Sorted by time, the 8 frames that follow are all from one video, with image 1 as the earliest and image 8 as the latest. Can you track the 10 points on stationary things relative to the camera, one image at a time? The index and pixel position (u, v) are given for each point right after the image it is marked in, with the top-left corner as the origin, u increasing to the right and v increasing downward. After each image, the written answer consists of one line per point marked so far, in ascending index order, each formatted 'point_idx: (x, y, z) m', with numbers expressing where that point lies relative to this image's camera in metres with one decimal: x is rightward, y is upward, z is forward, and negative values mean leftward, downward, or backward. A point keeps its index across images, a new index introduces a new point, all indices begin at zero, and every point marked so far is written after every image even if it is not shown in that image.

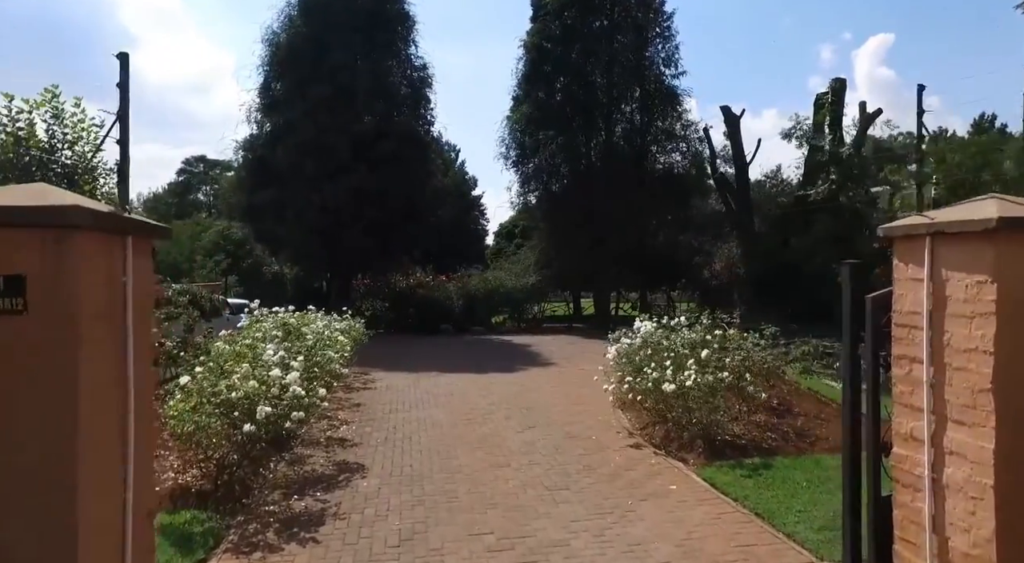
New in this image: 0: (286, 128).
0: (-6.5, +4.5, +19.0) m
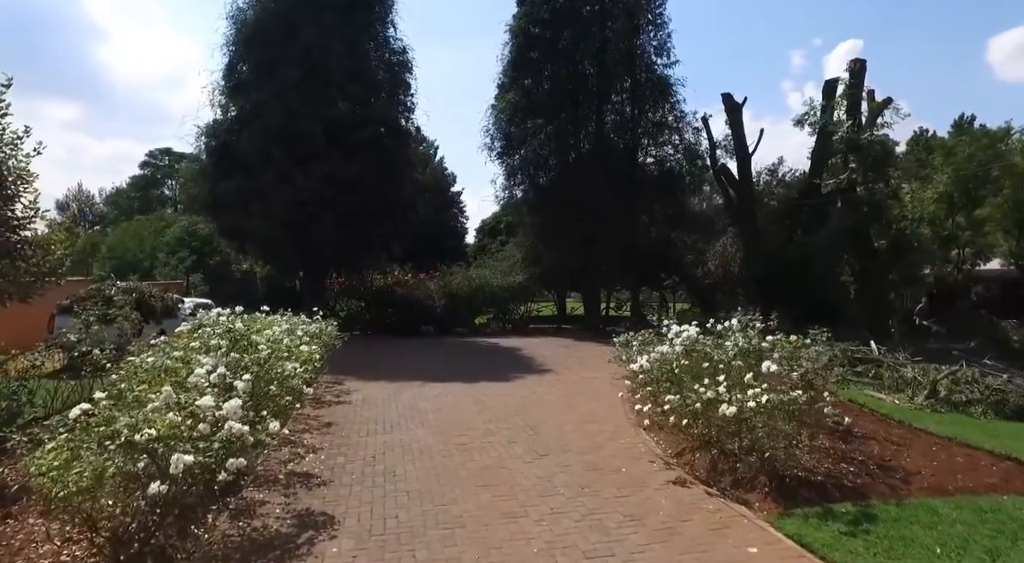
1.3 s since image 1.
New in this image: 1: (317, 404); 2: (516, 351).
0: (-6.9, +4.5, +17.5) m
1: (-2.5, -1.5, +8.2) m
2: (+0.1, -1.6, +14.8) m
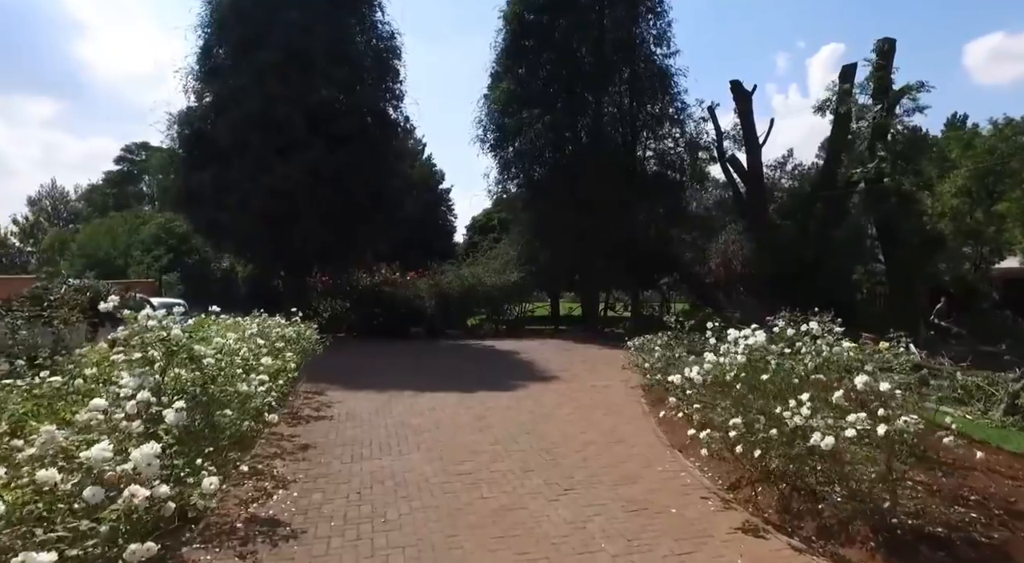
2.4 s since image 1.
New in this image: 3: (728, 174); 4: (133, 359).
0: (-7.0, +4.6, +16.2) m
1: (-2.4, -1.5, +7.1) m
2: (+0.1, -1.5, +13.7) m
3: (+5.7, +2.9, +17.4) m
4: (-2.0, -0.4, +3.5) m
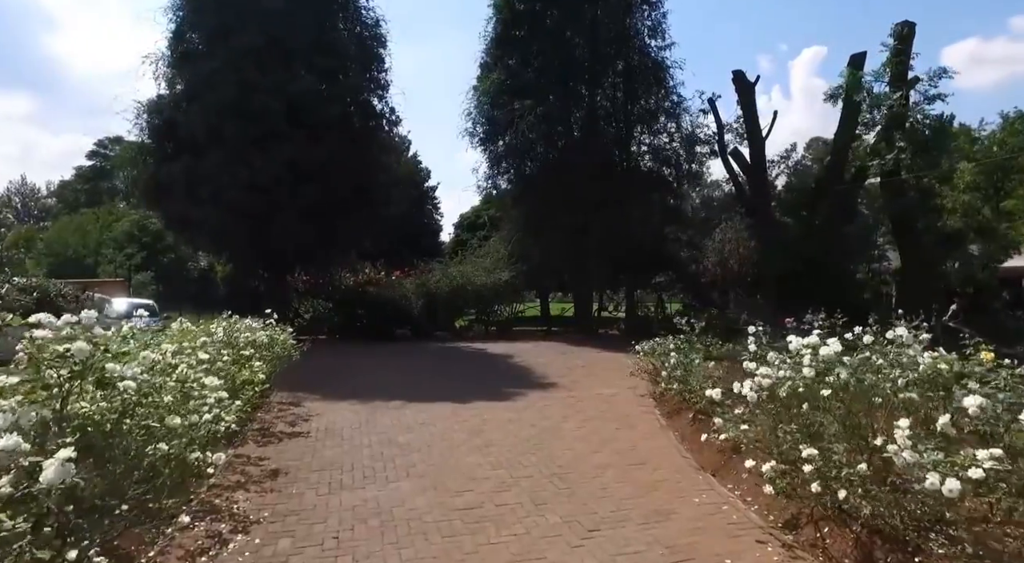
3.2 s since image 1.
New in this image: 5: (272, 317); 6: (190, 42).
0: (-7.1, +4.6, +15.2) m
1: (-2.4, -1.5, +6.1) m
2: (-0.1, -1.5, +12.8) m
3: (+5.5, +2.9, +16.7) m
4: (-1.9, -0.4, +2.6) m
5: (-3.4, -0.5, +9.4) m
6: (-7.8, +5.8, +15.9) m
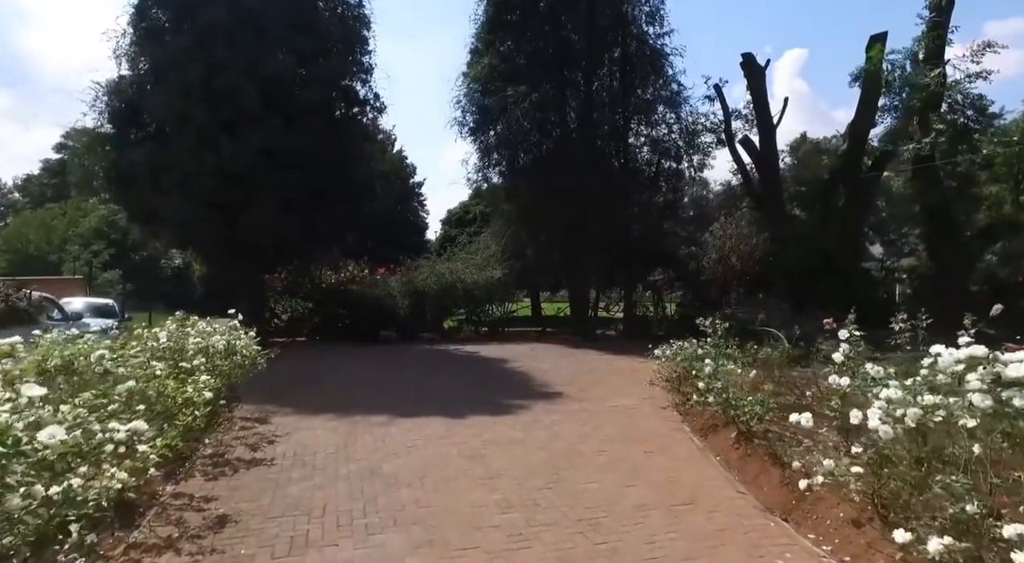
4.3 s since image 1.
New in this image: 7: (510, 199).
0: (-7.3, +4.6, +13.9) m
1: (-2.3, -1.4, +4.9) m
2: (-0.1, -1.5, +11.7) m
3: (+5.4, +2.9, +15.7) m
4: (-1.8, -0.3, +1.4) m
5: (-3.4, -0.5, +8.2) m
6: (-8.0, +5.9, +14.6) m
7: (-0.1, +2.5, +19.7) m
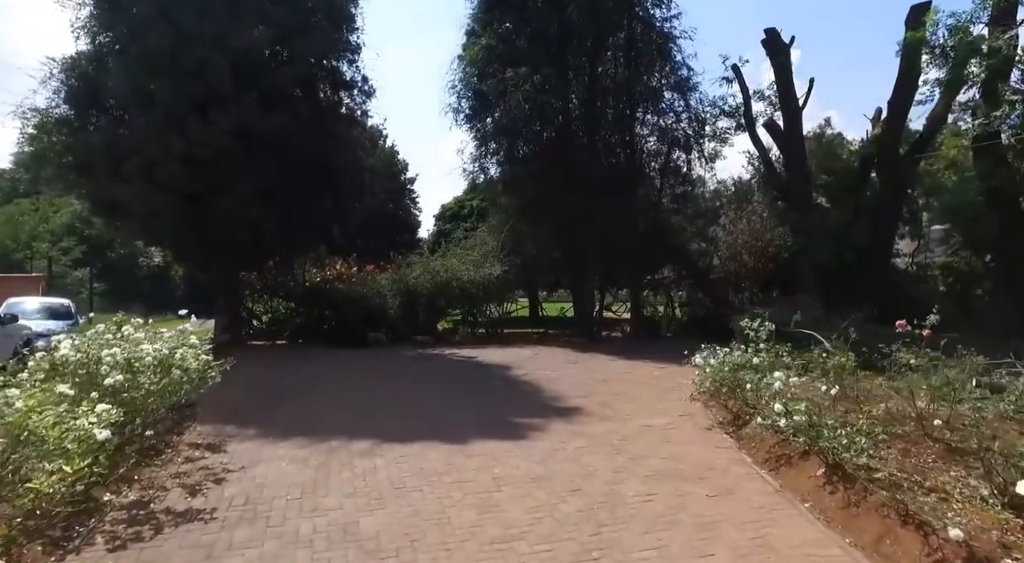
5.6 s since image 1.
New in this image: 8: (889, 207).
0: (-7.2, +4.7, +12.5) m
1: (-2.1, -1.4, +3.6) m
2: (-0.1, -1.4, +10.3) m
3: (+5.4, +3.0, +14.4) m
4: (-1.6, -0.3, 0.0) m
5: (-3.3, -0.4, +6.8) m
6: (-7.9, +5.9, +13.1) m
7: (-0.1, +2.5, +18.4) m
8: (+7.4, +1.5, +12.9) m
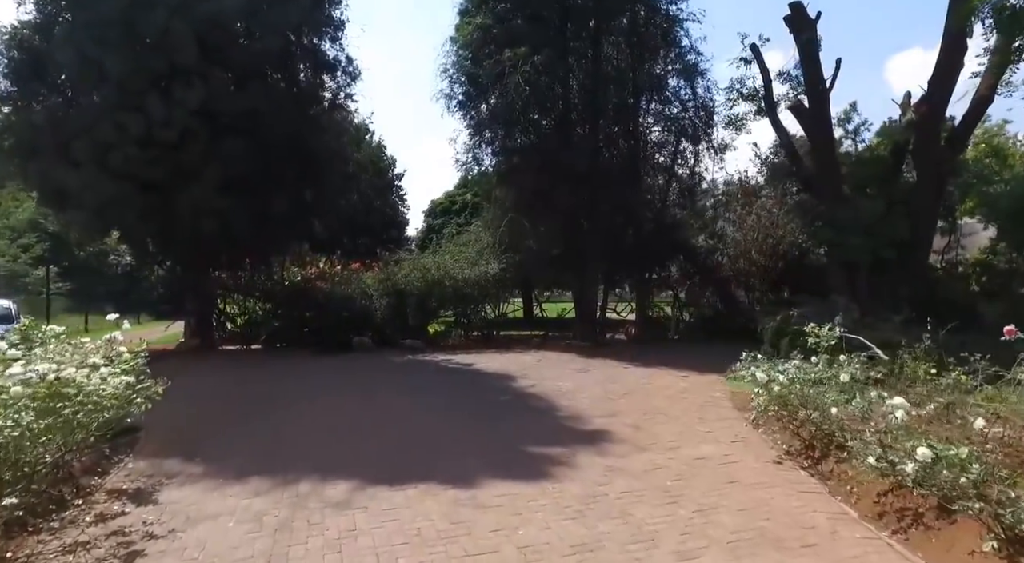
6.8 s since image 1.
0: (-7.2, +4.7, +11.0) m
1: (-1.9, -1.3, +2.2) m
2: (0.0, -1.4, +9.0) m
3: (+5.4, +3.0, +13.2) m
4: (-1.3, -0.2, -1.3) m
5: (-3.2, -0.4, +5.5) m
6: (-7.9, +5.9, +11.7) m
7: (-0.2, +2.6, +17.1) m
8: (+7.4, +1.5, +11.8) m
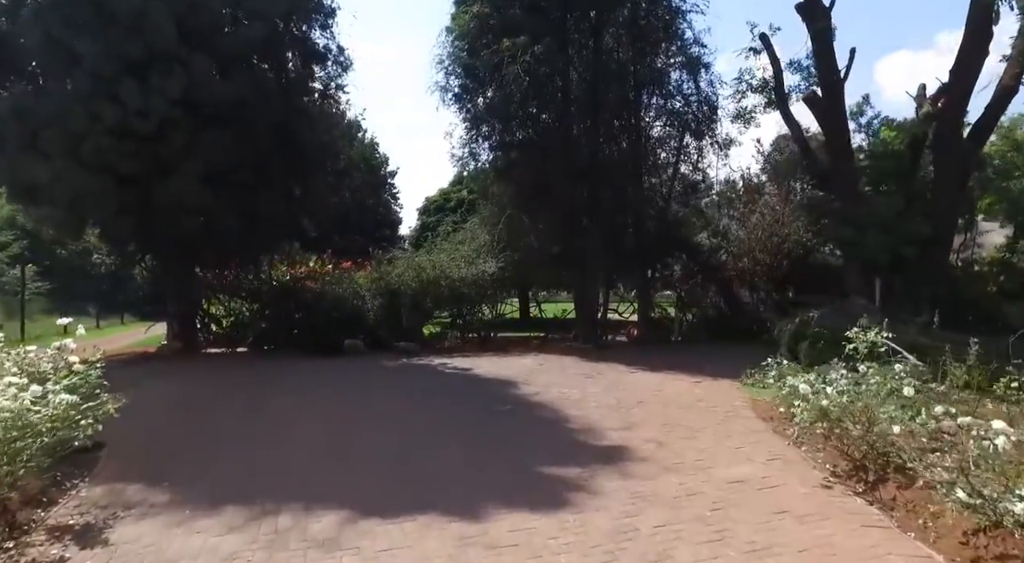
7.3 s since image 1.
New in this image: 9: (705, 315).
0: (-7.2, +4.7, +10.3) m
1: (-1.8, -1.3, +1.6) m
2: (0.0, -1.4, +8.4) m
3: (+5.4, +3.0, +12.6) m
4: (-1.2, -0.2, -1.9) m
5: (-3.1, -0.4, +4.8) m
6: (-7.9, +5.9, +11.0) m
7: (-0.3, +2.6, +16.5) m
8: (+7.5, +1.5, +11.2) m
9: (+5.2, -0.9, +17.8) m
